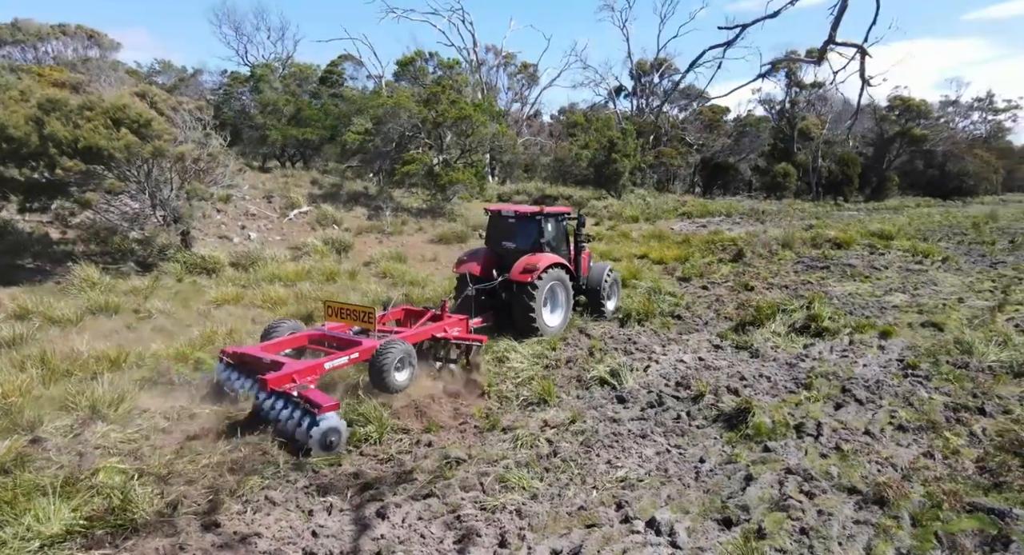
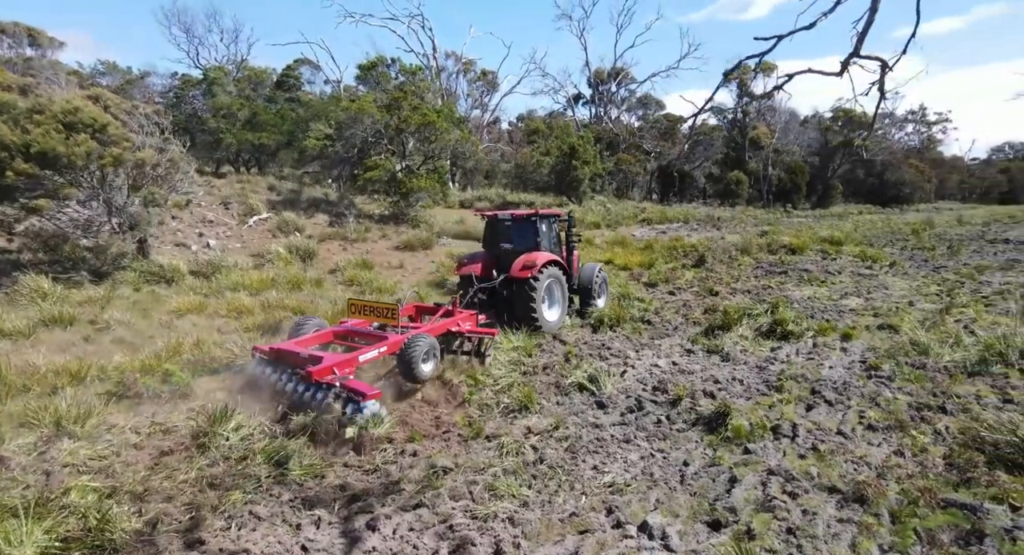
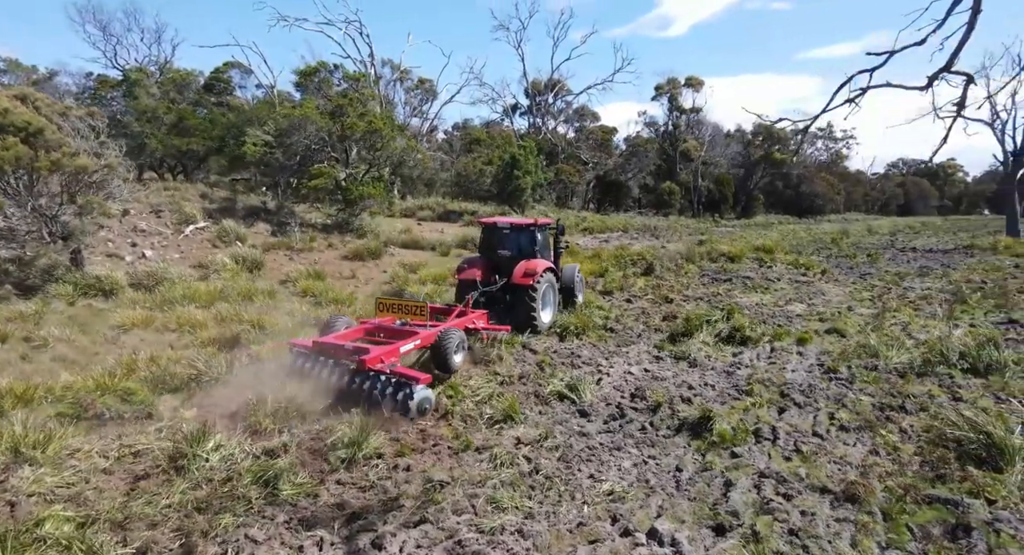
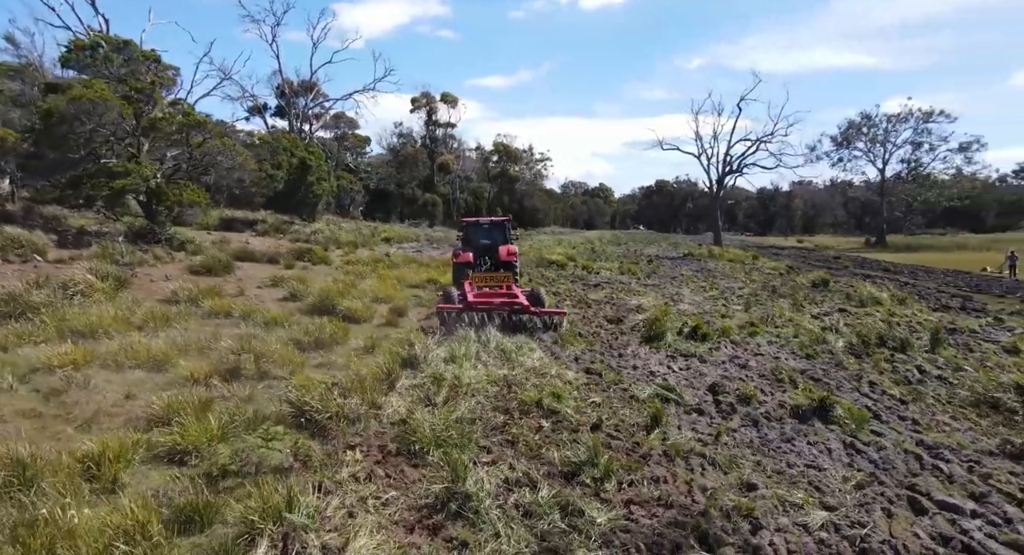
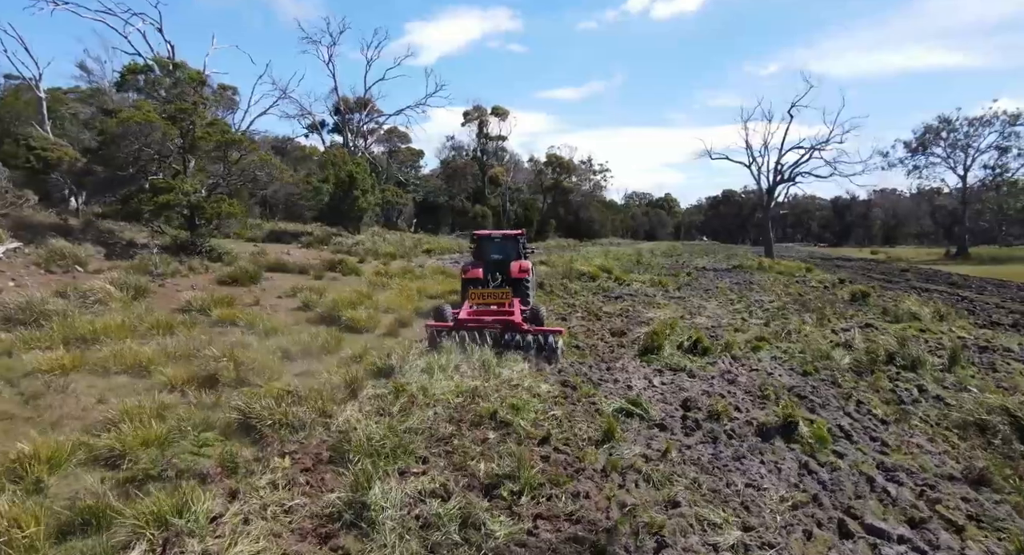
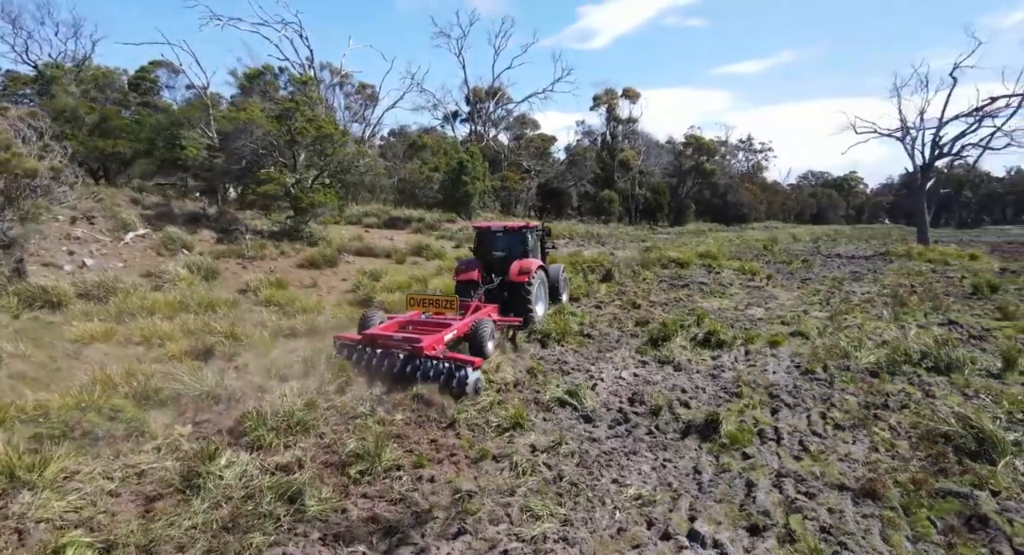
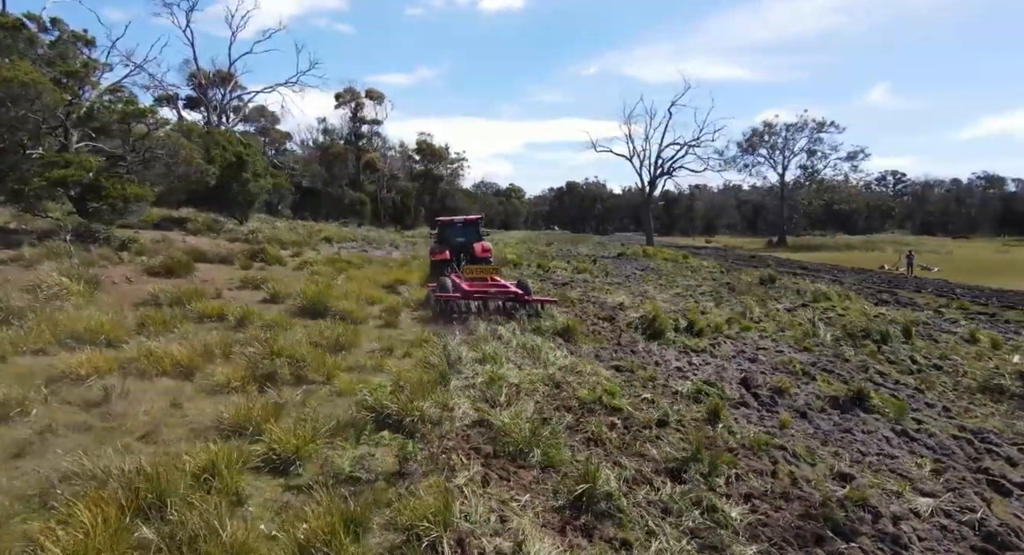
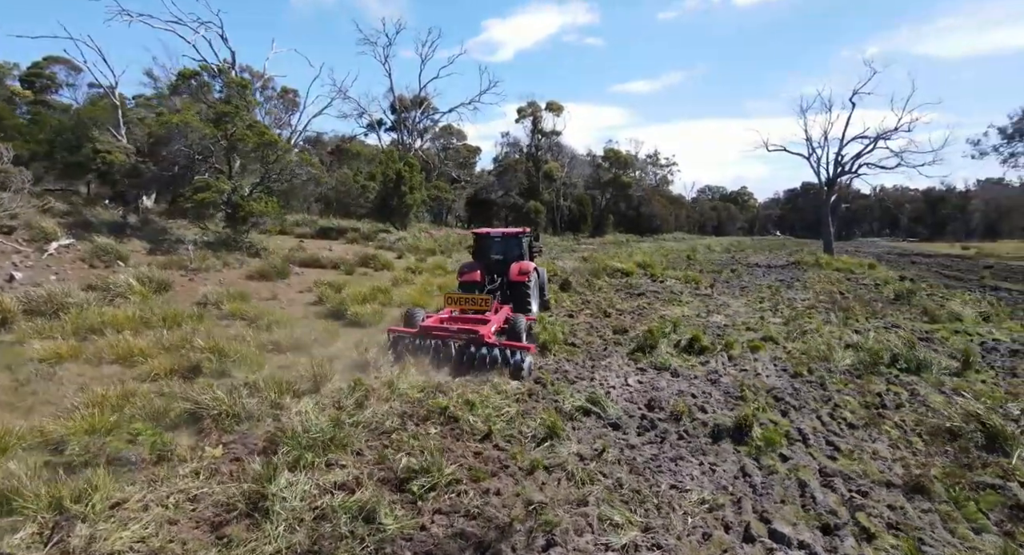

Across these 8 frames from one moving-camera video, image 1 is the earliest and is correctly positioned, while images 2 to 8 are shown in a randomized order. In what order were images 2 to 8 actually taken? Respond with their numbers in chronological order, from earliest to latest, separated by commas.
2, 3, 6, 8, 5, 4, 7
